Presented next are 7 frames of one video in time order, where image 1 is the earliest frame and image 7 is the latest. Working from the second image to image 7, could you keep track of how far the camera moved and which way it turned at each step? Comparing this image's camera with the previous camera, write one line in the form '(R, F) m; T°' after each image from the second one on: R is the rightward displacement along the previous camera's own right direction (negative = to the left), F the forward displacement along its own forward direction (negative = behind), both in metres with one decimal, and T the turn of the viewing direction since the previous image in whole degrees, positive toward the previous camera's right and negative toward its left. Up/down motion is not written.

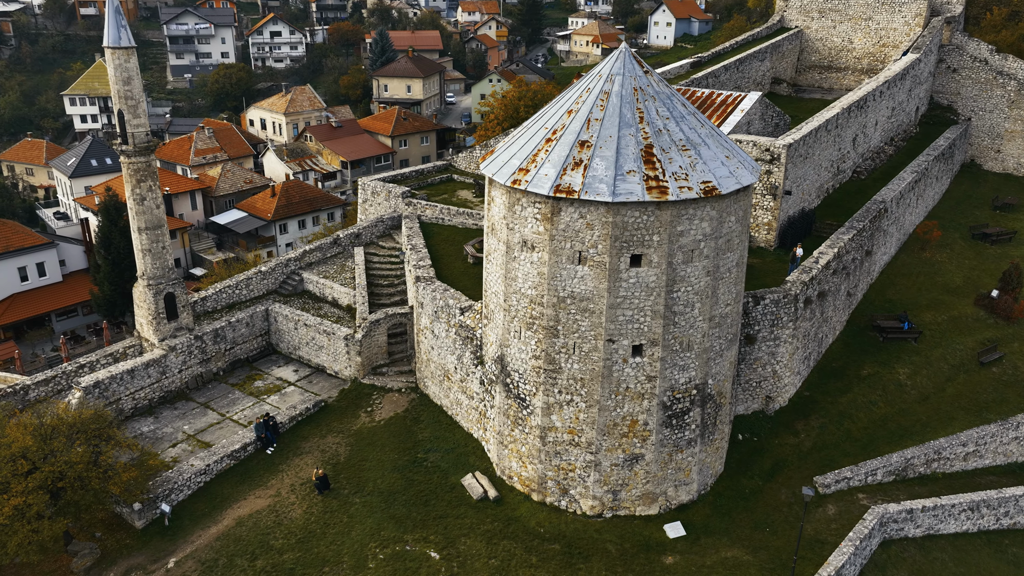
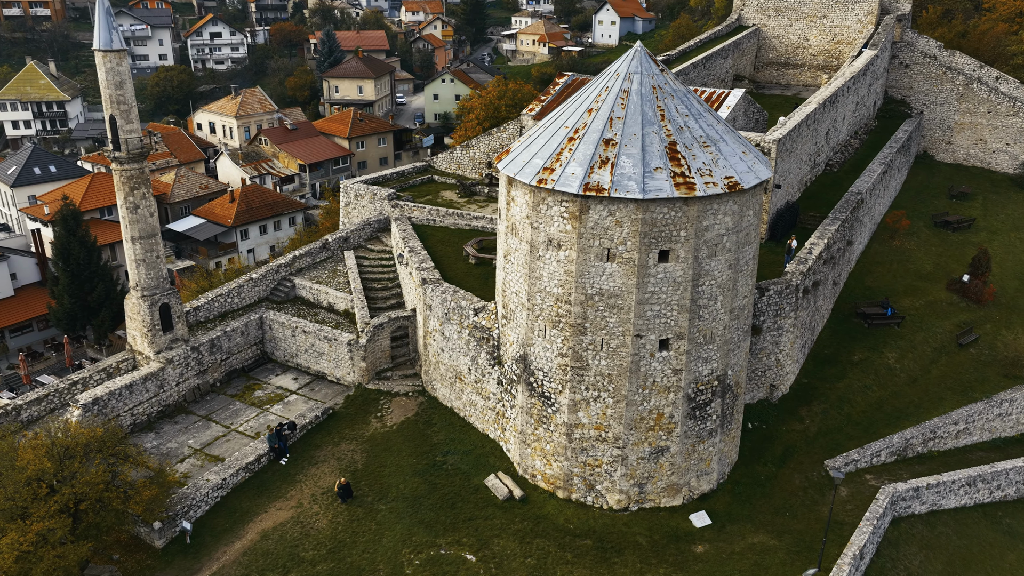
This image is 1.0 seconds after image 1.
(-1.6, 0.0) m; +4°
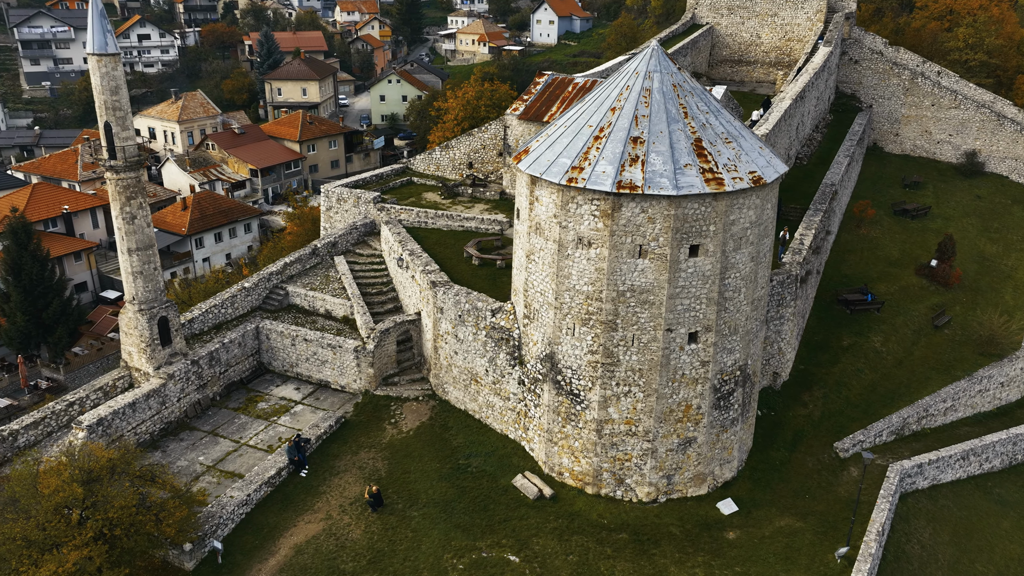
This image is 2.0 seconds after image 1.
(-1.8, +0.1) m; +5°
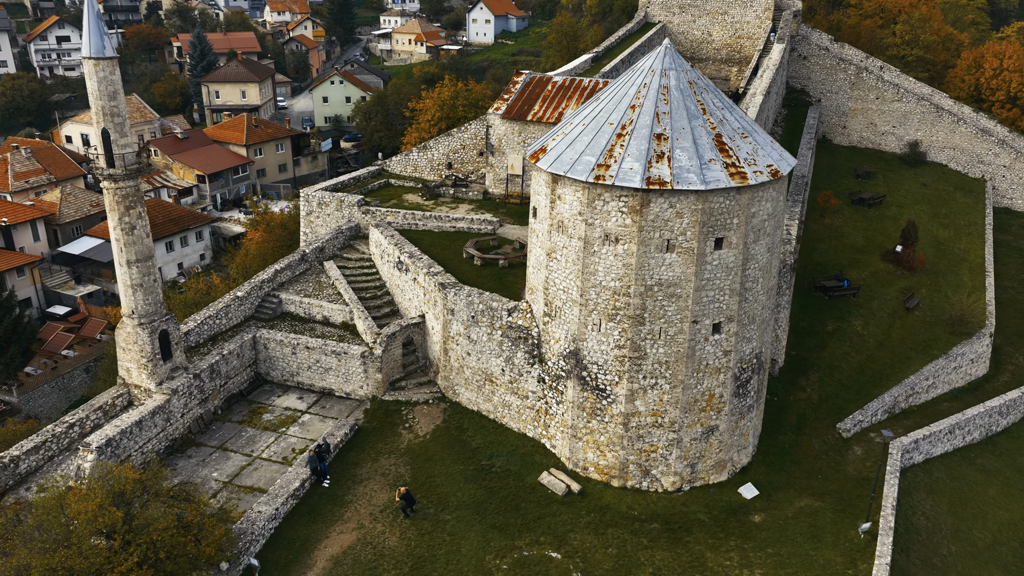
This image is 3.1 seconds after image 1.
(-1.8, 0.0) m; +5°
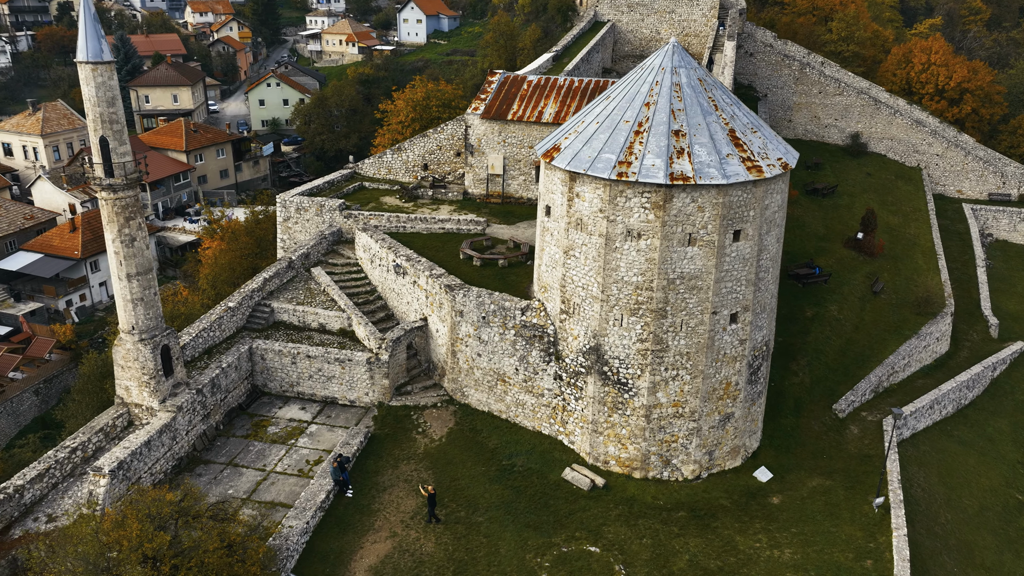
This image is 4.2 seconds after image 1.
(-1.9, +0.1) m; +6°
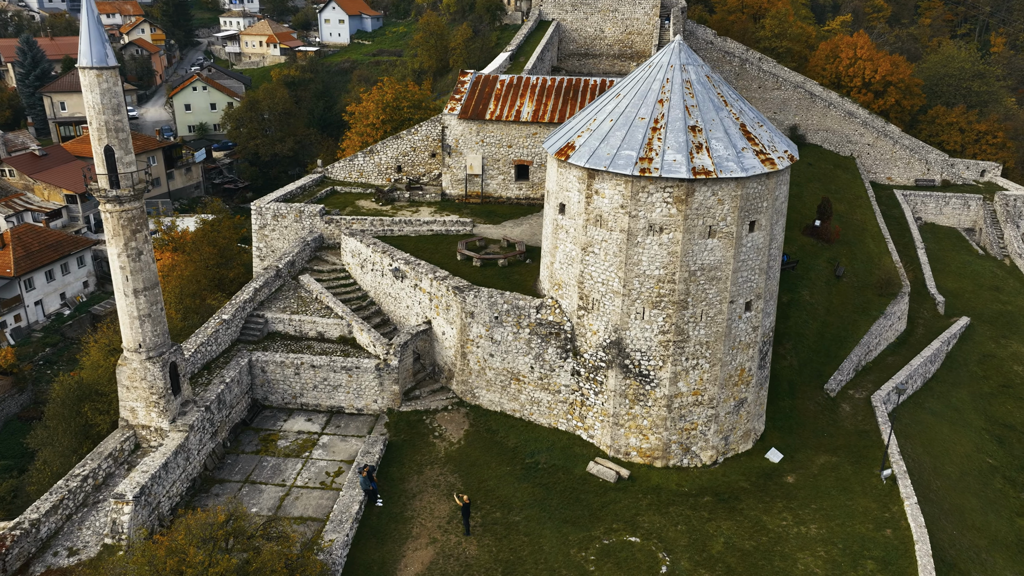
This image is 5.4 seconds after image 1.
(-2.1, +0.1) m; +6°
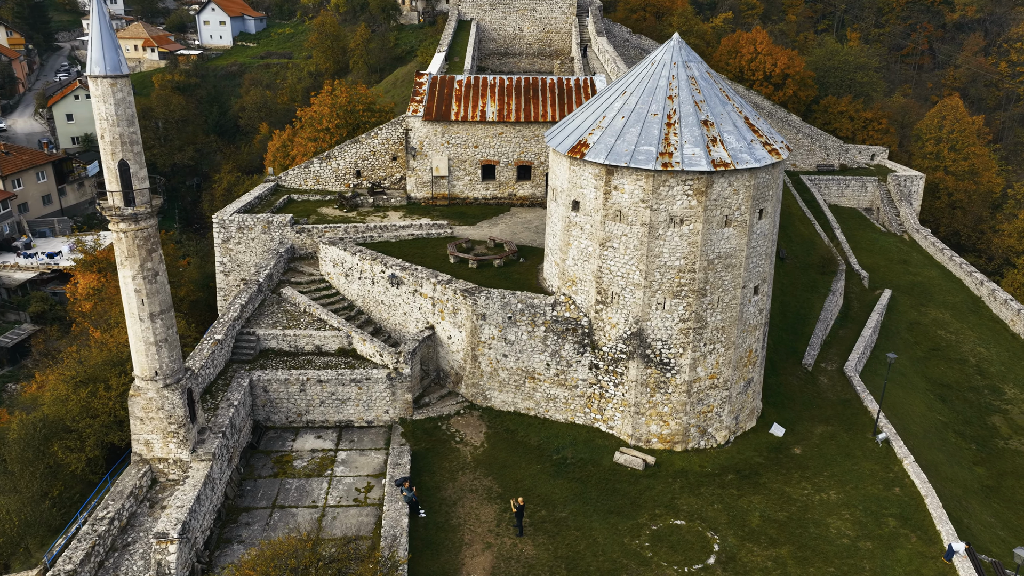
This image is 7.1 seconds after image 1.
(-2.9, +0.2) m; +9°
